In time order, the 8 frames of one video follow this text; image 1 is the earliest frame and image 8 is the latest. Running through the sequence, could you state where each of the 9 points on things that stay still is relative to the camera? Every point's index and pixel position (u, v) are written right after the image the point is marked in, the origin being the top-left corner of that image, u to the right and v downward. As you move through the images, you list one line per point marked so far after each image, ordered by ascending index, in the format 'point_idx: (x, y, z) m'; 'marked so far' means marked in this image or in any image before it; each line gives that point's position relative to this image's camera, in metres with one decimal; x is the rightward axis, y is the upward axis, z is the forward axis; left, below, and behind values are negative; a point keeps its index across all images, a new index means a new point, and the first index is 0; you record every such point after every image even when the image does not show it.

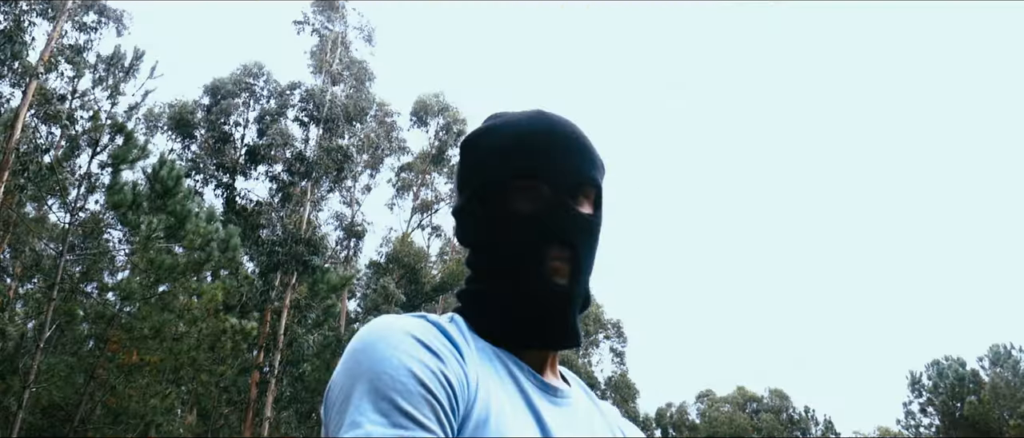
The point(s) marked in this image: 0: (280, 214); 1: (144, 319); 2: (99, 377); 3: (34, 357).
0: (-4.3, +0.2, +17.5) m
1: (-5.8, -1.5, +14.8) m
2: (-7.2, -2.7, +16.2) m
3: (-7.0, -2.0, +13.7) m
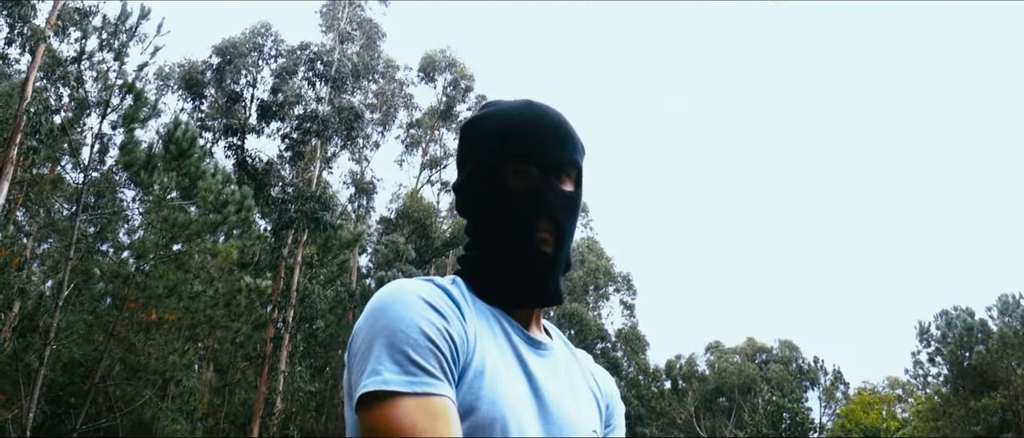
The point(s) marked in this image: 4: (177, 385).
0: (-4.2, +0.9, +17.8) m
1: (-5.7, -0.9, +15.1) m
2: (-7.0, -2.0, +16.7) m
3: (-6.8, -1.4, +14.0) m
4: (-6.4, -3.2, +18.1) m
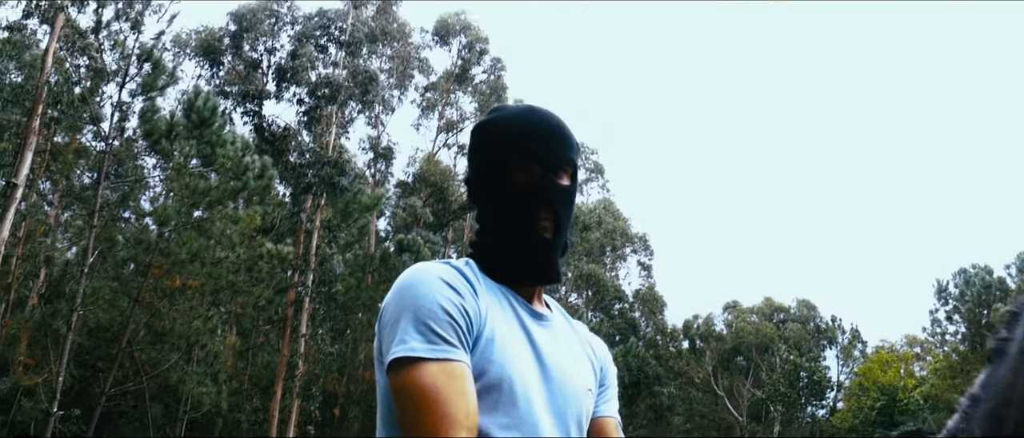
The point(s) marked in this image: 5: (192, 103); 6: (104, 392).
0: (-3.9, +1.5, +18.0) m
1: (-5.4, -0.4, +15.5) m
2: (-6.7, -1.5, +17.1) m
3: (-6.6, -1.0, +14.4) m
4: (-6.1, -2.5, +18.5) m
5: (-4.9, +1.8, +14.4) m
6: (-7.4, -3.1, +17.0) m
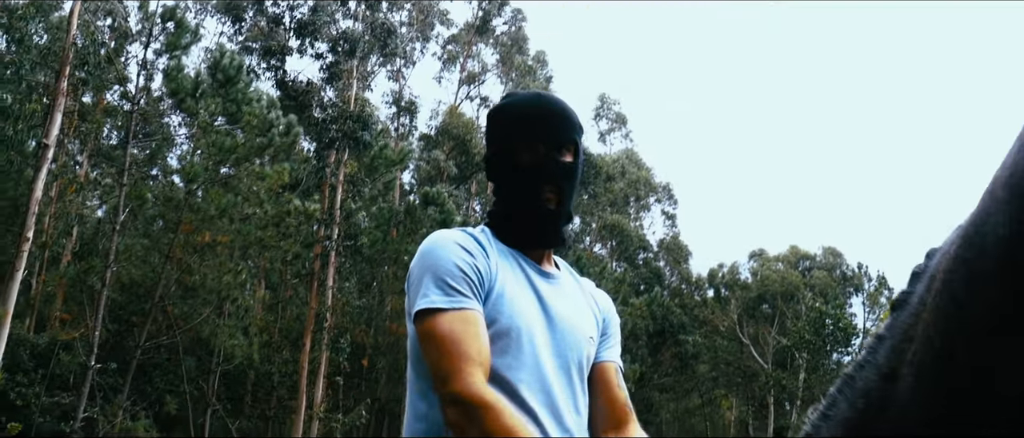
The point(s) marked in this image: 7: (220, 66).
0: (-3.5, +2.4, +18.2) m
1: (-5.0, +0.3, +15.8) m
2: (-6.3, -0.7, +17.5) m
3: (-6.2, -0.3, +14.8) m
4: (-5.6, -1.7, +19.0) m
5: (-4.6, +2.4, +14.7) m
6: (-6.9, -2.3, +17.5) m
7: (-4.5, +2.4, +14.7) m
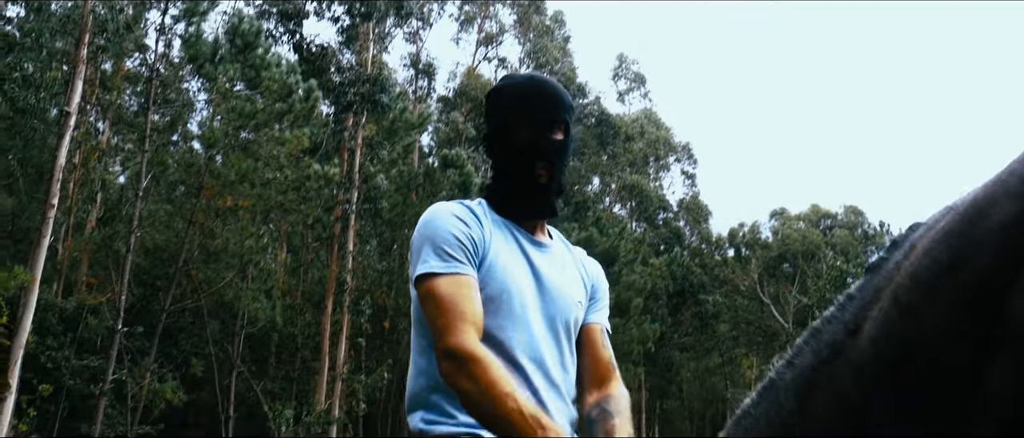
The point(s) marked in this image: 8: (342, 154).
0: (-3.2, +3.1, +18.3) m
1: (-4.8, +0.9, +16.0) m
2: (-5.9, -0.1, +17.8) m
3: (-6.0, +0.2, +15.1) m
4: (-5.2, -1.0, +19.3) m
5: (-4.4, +3.0, +14.8) m
6: (-6.6, -1.7, +17.8) m
7: (-4.3, +2.9, +14.8) m
8: (-3.5, +1.3, +19.4) m
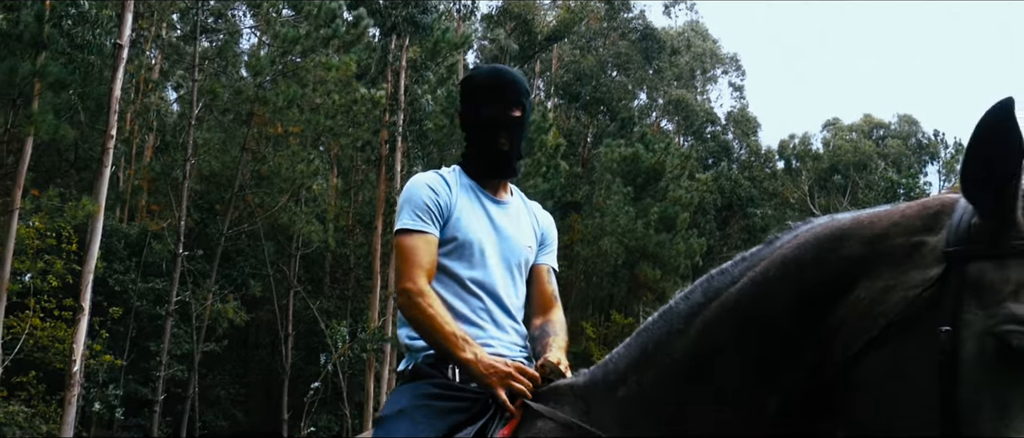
0: (-2.4, +4.6, +18.7) m
1: (-4.1, +2.1, +16.7) m
2: (-5.2, +1.3, +18.6) m
3: (-5.3, +1.3, +15.9) m
4: (-4.4, +0.6, +20.1) m
5: (-3.8, +4.1, +15.2) m
6: (-5.8, -0.3, +18.8) m
7: (-3.7, +4.0, +15.2) m
8: (-2.7, +2.9, +19.9) m
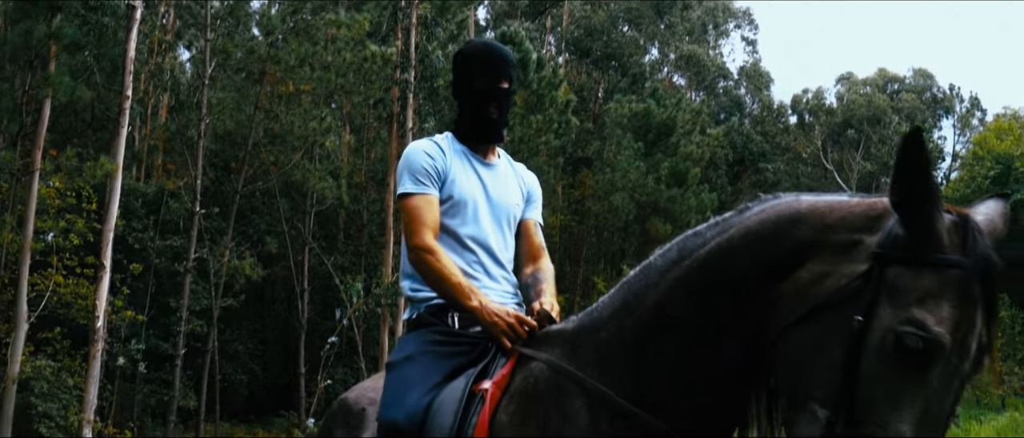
0: (-2.3, +5.4, +19.0) m
1: (-4.0, +2.9, +17.1) m
2: (-5.0, +2.2, +19.0) m
3: (-5.2, +2.1, +16.4) m
4: (-4.2, +1.5, +20.6) m
5: (-3.7, +4.8, +15.6) m
6: (-5.6, +0.5, +19.4) m
7: (-3.7, +4.7, +15.6) m
8: (-2.5, +3.8, +20.3) m
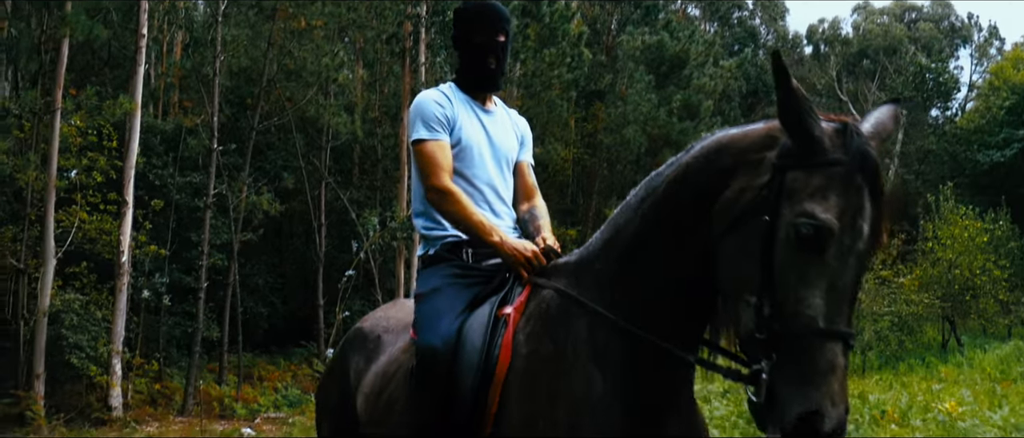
0: (-2.1, +6.7, +19.1) m
1: (-3.8, +4.1, +17.5) m
2: (-4.8, +3.5, +19.5) m
3: (-5.0, +3.2, +16.8) m
4: (-3.9, +2.9, +21.1) m
5: (-3.6, +5.8, +15.8) m
6: (-5.4, +1.9, +19.9) m
7: (-3.5, +5.8, +15.8) m
8: (-2.3, +5.2, +20.6) m
